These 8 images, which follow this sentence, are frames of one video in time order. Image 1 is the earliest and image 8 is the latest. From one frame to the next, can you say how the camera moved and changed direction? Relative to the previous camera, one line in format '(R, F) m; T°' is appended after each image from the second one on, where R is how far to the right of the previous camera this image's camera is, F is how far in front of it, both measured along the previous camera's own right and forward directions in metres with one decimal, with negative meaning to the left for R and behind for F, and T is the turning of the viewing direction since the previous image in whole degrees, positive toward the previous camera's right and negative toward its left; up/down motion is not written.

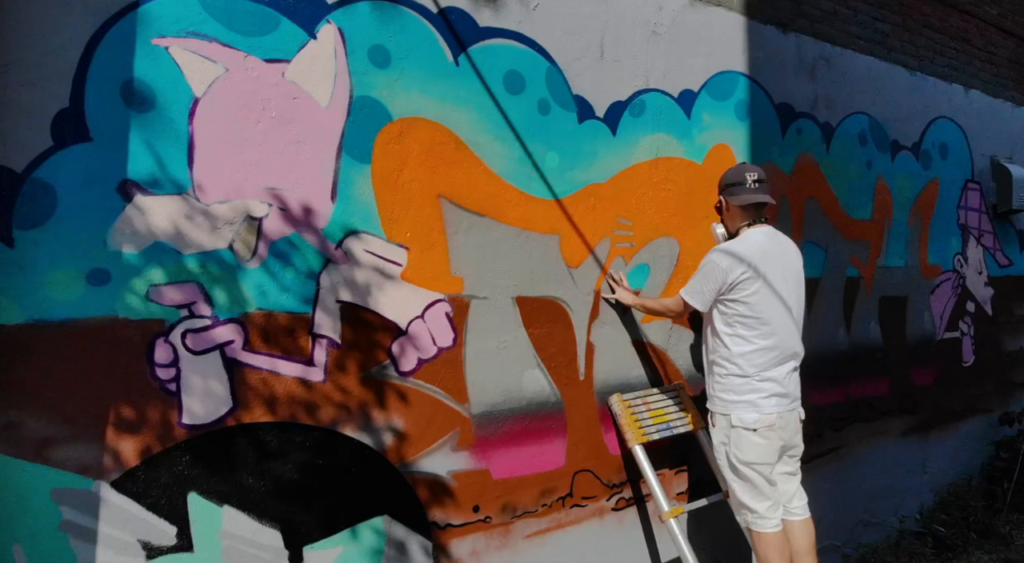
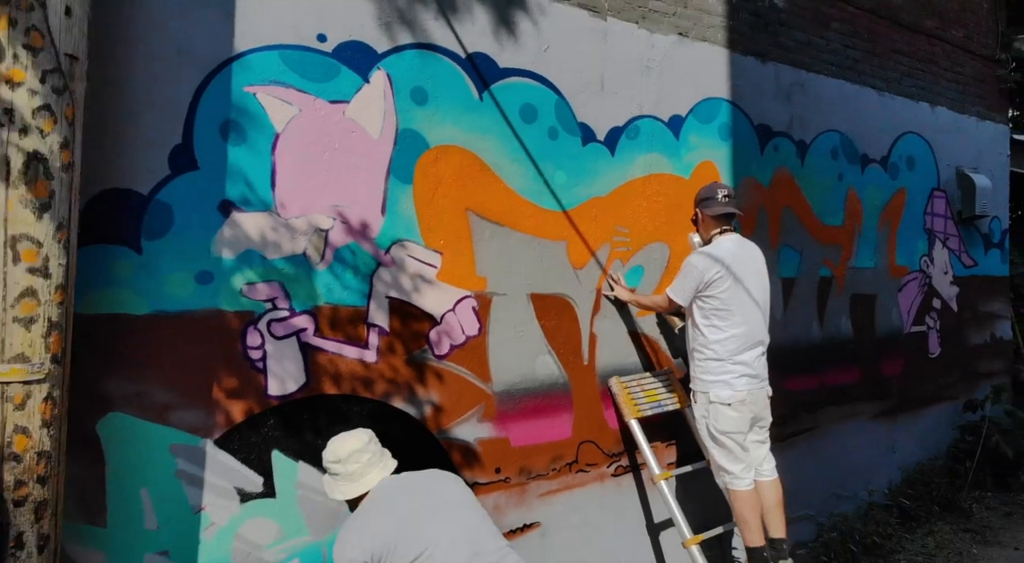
(-0.1, -0.5) m; 0°
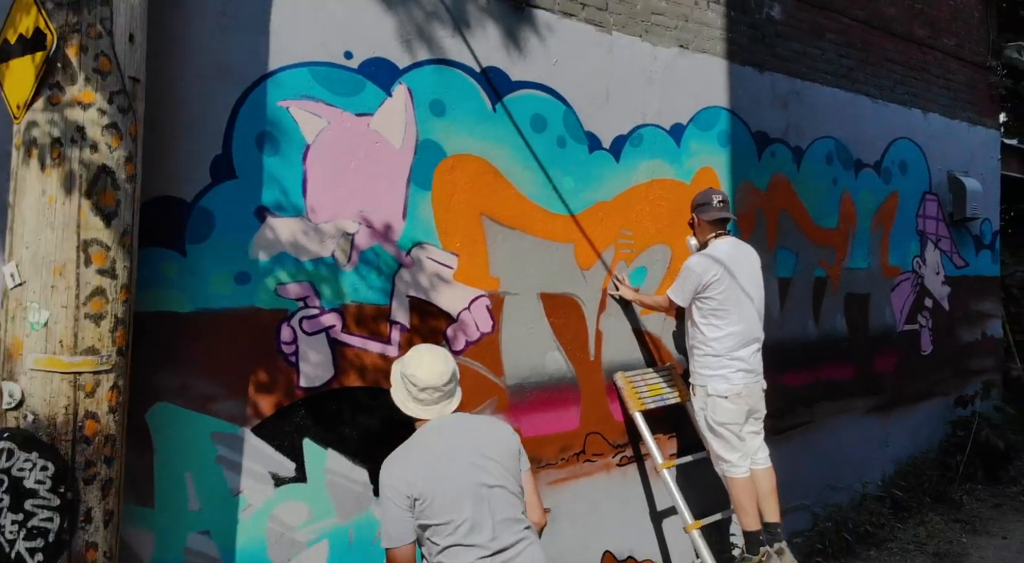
(-0.1, -0.2) m; 0°
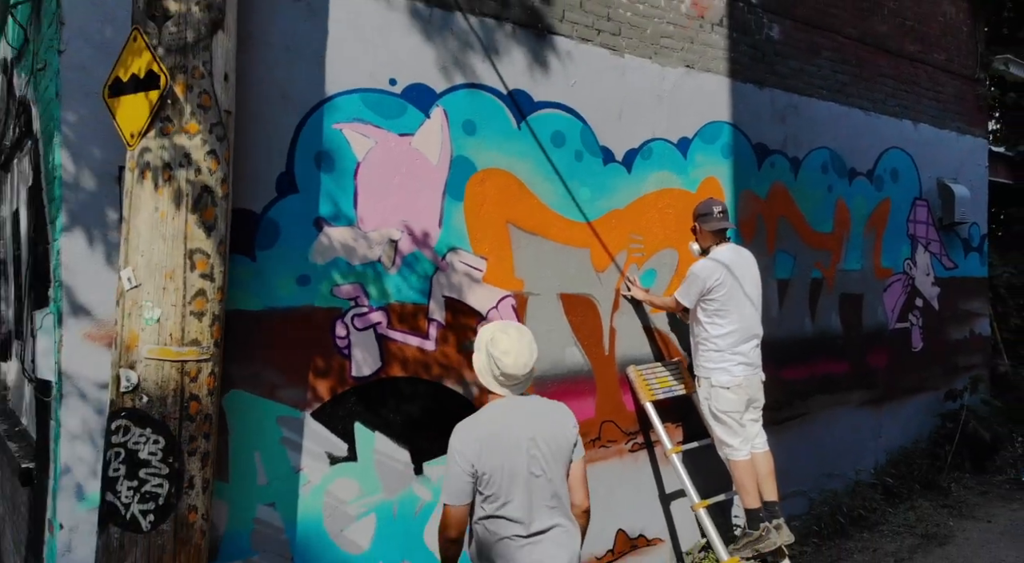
(-0.1, -0.4) m; 0°
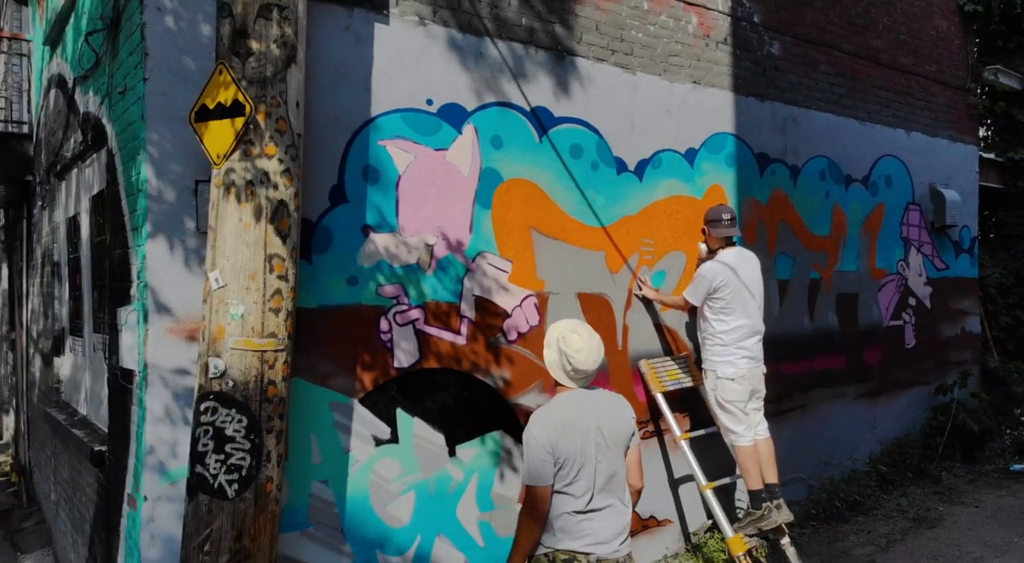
(-0.1, -0.4) m; 0°
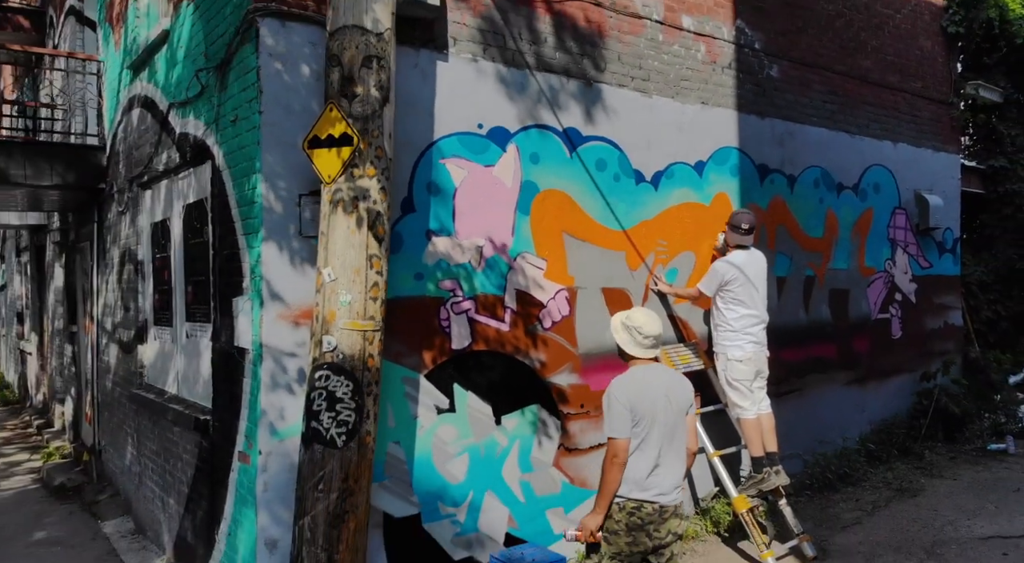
(-0.2, -0.7) m; 0°
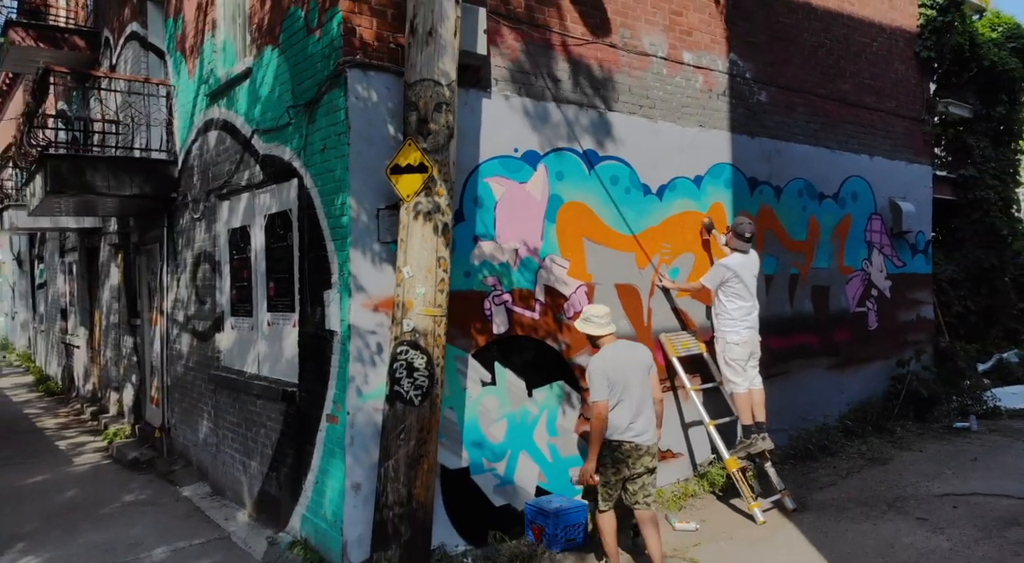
(-0.2, -1.0) m; 0°
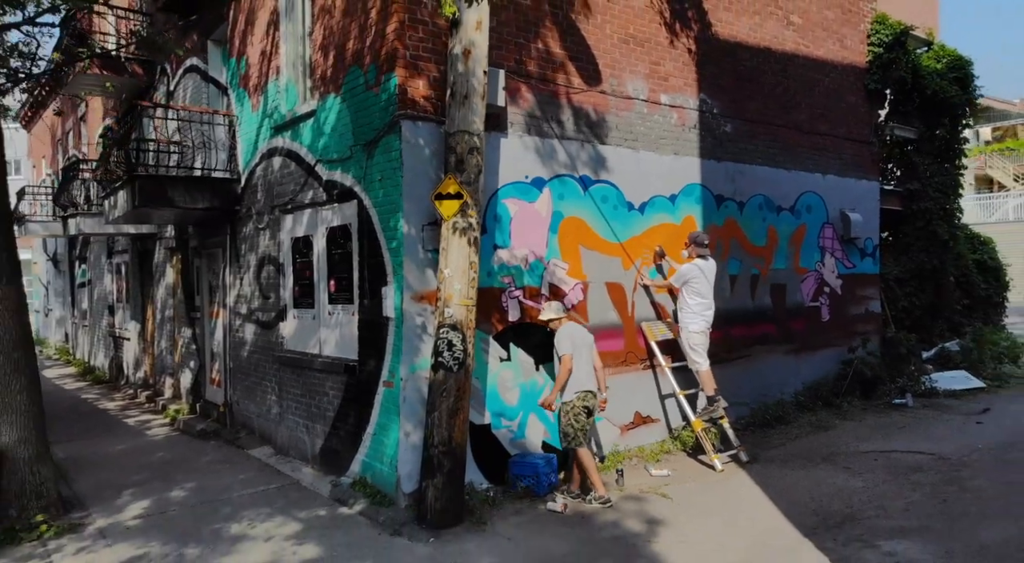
(-0.1, -1.5) m; 0°
